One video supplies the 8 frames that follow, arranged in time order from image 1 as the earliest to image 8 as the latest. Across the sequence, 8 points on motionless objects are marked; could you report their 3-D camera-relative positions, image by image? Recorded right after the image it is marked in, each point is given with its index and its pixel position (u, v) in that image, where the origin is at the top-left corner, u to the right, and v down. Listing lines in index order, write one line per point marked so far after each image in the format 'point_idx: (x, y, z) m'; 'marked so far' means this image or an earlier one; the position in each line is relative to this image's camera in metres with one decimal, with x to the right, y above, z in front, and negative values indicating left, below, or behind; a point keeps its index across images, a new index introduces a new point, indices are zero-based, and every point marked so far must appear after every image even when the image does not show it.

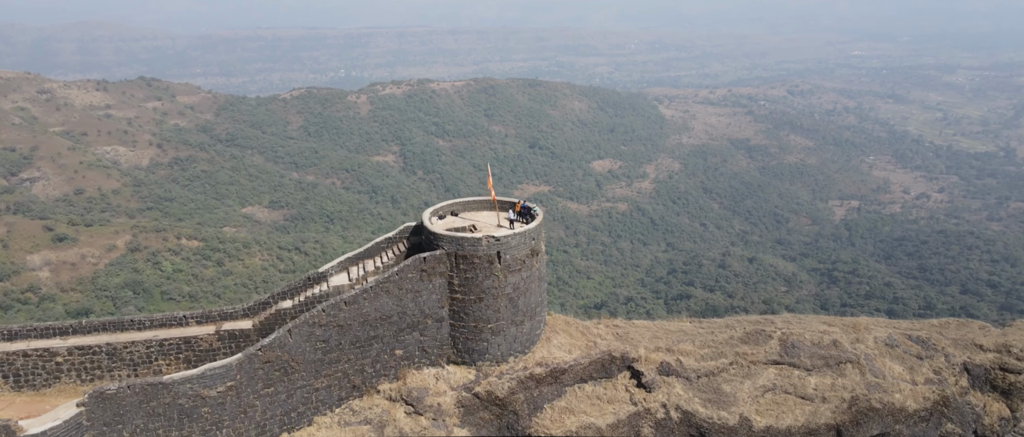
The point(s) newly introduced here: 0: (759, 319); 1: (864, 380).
0: (+4.5, -1.7, +11.2) m
1: (+5.3, -2.4, +9.8) m
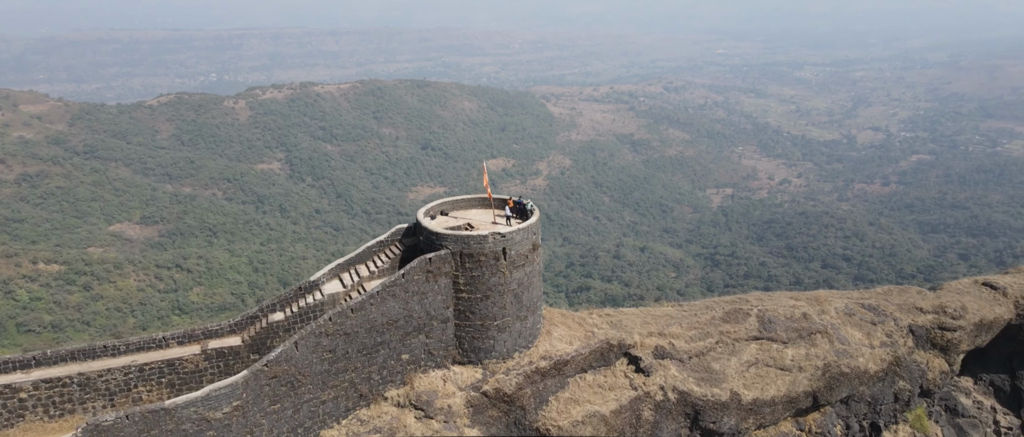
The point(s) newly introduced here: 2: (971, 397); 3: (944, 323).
0: (+4.2, -1.5, +12.0) m
1: (+5.3, -2.1, +10.8) m
2: (+8.4, -3.3, +12.1) m
3: (+7.4, -1.8, +11.3) m
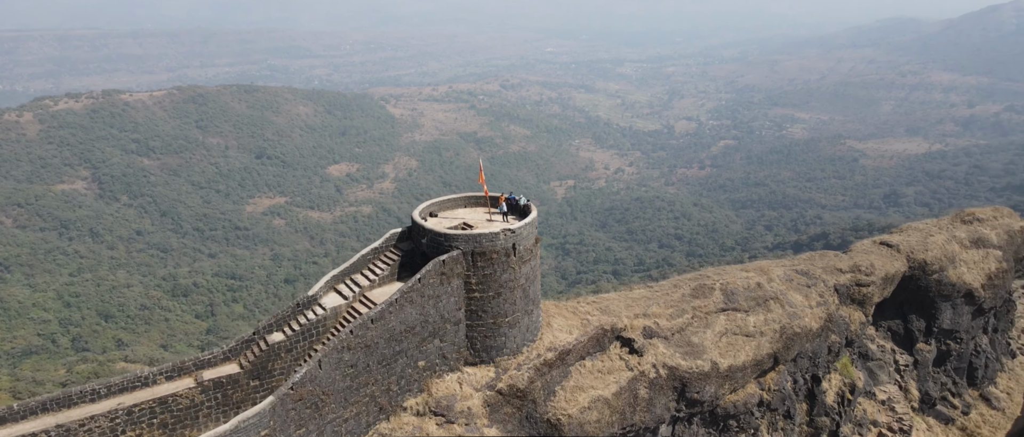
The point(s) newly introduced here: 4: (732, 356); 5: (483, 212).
0: (+3.6, -1.1, +13.1) m
1: (+5.0, -1.7, +12.1) m
2: (+7.8, -2.6, +14.2) m
3: (+6.9, -1.2, +13.1) m
4: (+3.8, -2.4, +11.4) m
5: (-0.3, +0.1, +10.8) m
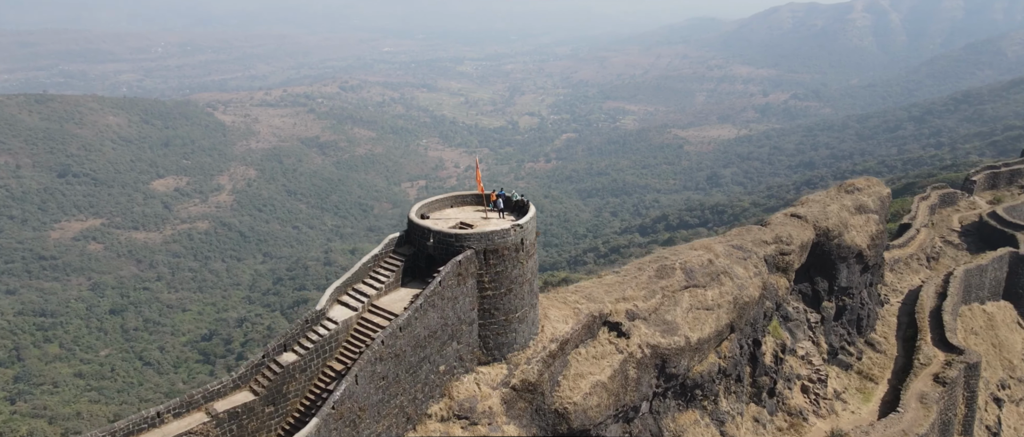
0: (+2.8, -0.8, +13.8) m
1: (+4.5, -1.3, +13.2) m
2: (+6.7, -2.1, +15.9) m
3: (+6.0, -0.7, +14.6) m
4: (+3.5, -2.0, +12.3) m
5: (-0.5, +0.1, +10.7) m
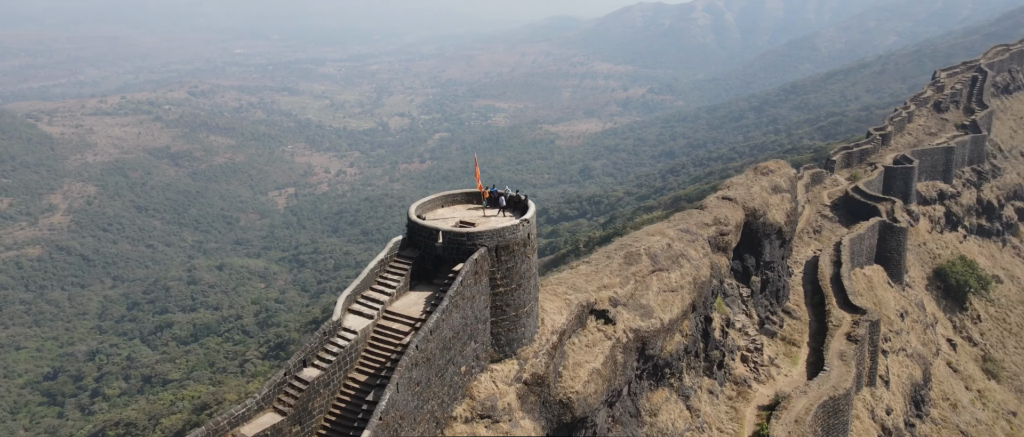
0: (+2.1, -0.6, +14.3) m
1: (+3.8, -1.0, +14.0) m
2: (+5.5, -1.6, +17.1) m
3: (+5.0, -0.3, +15.6) m
4: (+3.1, -1.8, +12.9) m
5: (-0.7, +0.2, +10.5) m
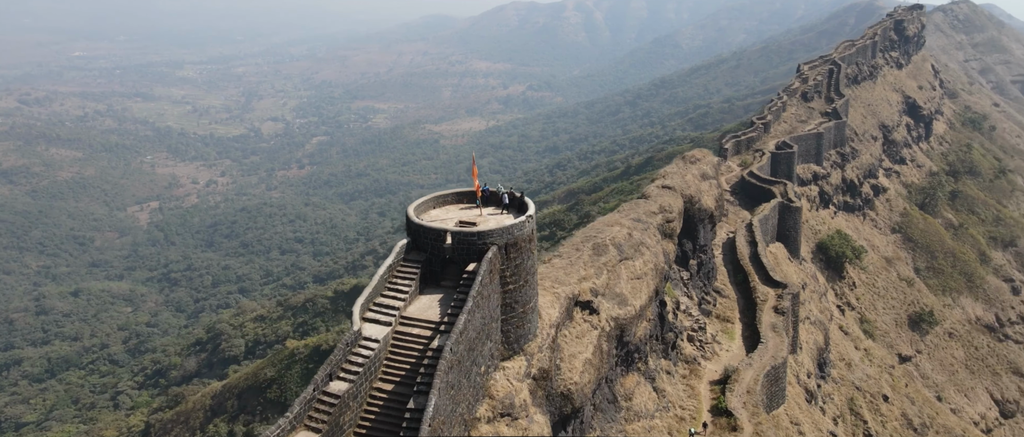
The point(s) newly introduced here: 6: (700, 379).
0: (+1.3, -0.5, +14.5) m
1: (+3.0, -0.7, +14.6) m
2: (+4.2, -1.3, +17.9) m
3: (+3.9, 0.0, +16.4) m
4: (+2.6, -1.6, +13.4) m
5: (-0.8, +0.2, +10.3) m
6: (+4.6, -3.9, +16.2) m
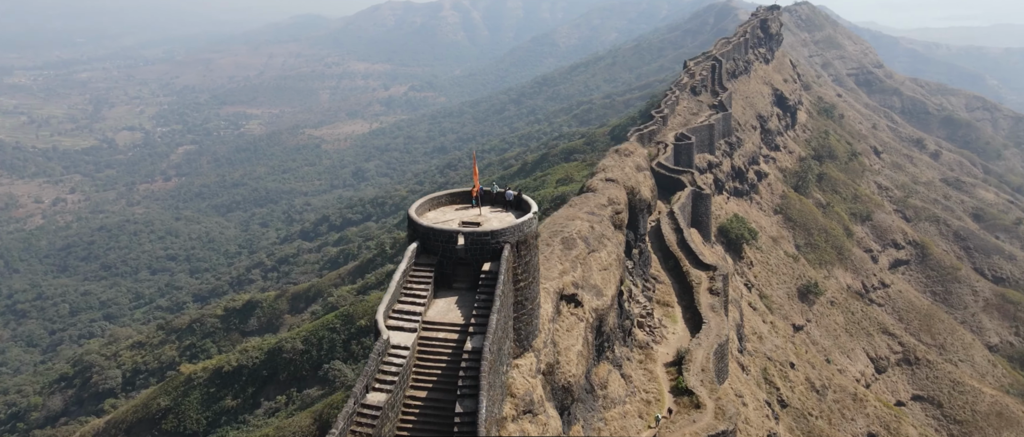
0: (+0.5, -0.4, +14.7) m
1: (+2.2, -0.6, +15.0) m
2: (+2.8, -1.1, +18.5) m
3: (+2.7, +0.2, +17.0) m
4: (+2.0, -1.4, +13.8) m
5: (-0.8, +0.2, +10.2) m
6: (+3.6, -3.7, +16.9) m
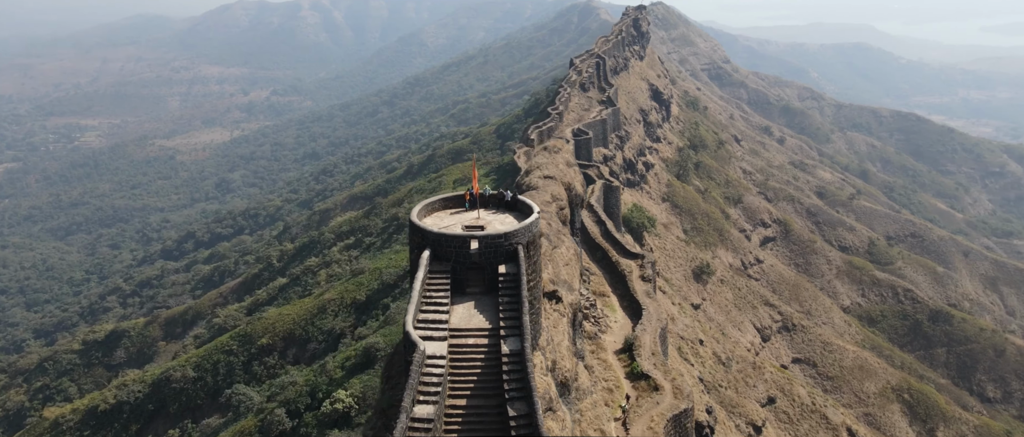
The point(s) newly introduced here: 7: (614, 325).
0: (-0.4, -0.4, +14.5) m
1: (+1.2, -0.4, +15.2) m
2: (+1.2, -0.9, +18.8) m
3: (+1.3, +0.4, +17.2) m
4: (+1.3, -1.3, +13.9) m
5: (-0.9, +0.1, +9.9) m
6: (+2.5, -3.5, +17.3) m
7: (+2.9, -3.0, +18.7) m
